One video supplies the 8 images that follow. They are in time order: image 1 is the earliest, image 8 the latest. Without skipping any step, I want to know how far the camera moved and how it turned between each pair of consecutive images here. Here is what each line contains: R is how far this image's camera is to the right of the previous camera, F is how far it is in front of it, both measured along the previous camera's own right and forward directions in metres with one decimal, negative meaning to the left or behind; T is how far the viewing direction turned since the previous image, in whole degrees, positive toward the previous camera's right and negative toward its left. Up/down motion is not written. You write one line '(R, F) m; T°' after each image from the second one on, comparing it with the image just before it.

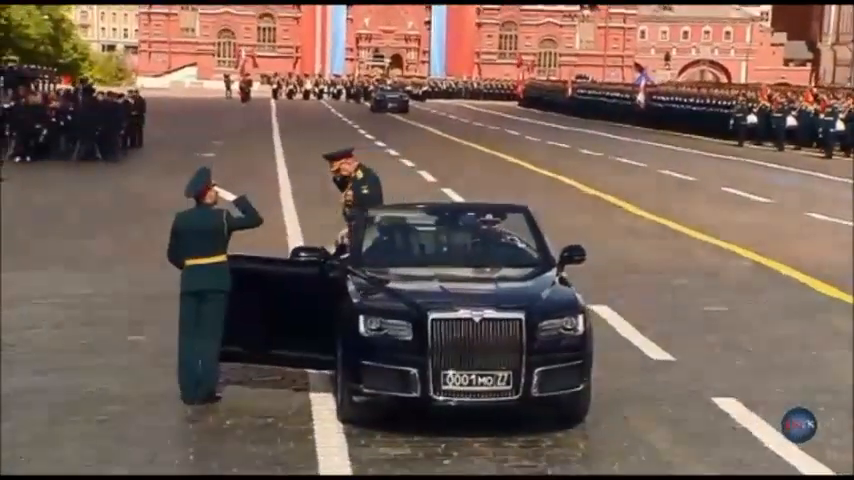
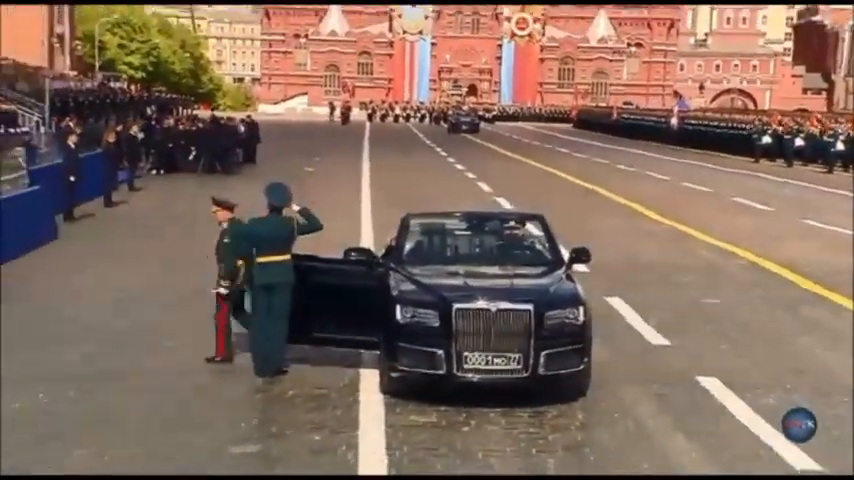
(+3.0, -2.5) m; -13°
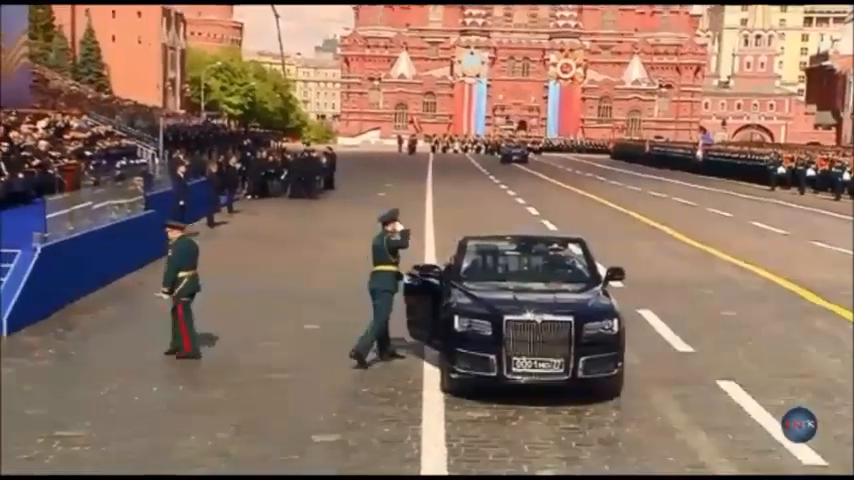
(-0.4, -2.9) m; -4°
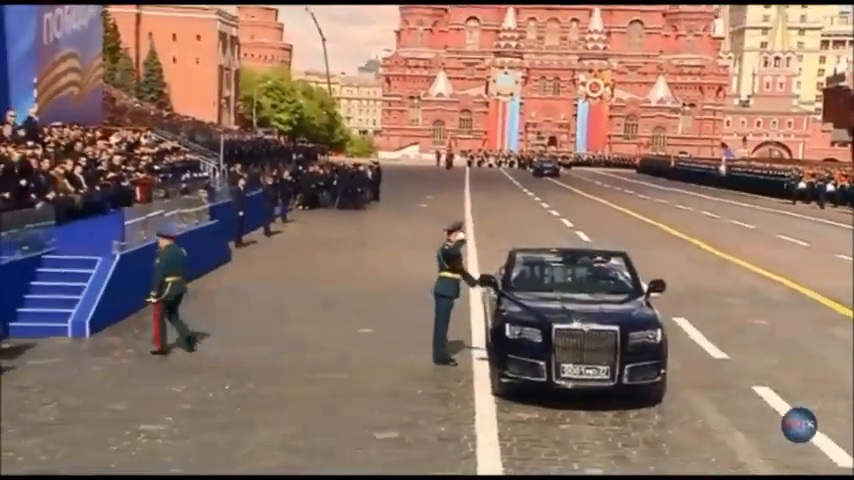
(-1.0, -1.5) m; -1°
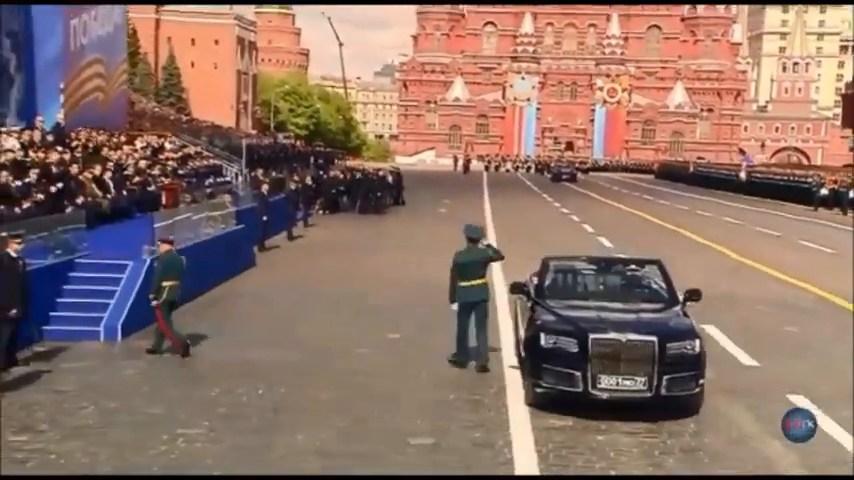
(-0.5, 0.0) m; -1°
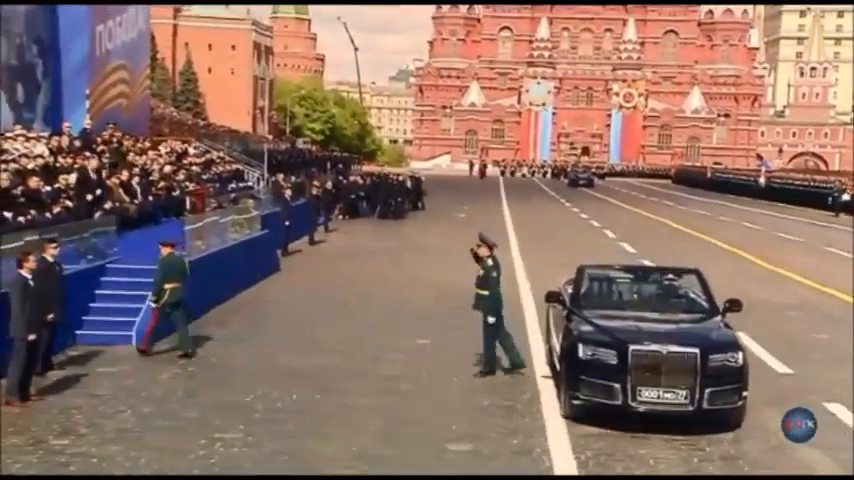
(-0.5, 0.0) m; 0°
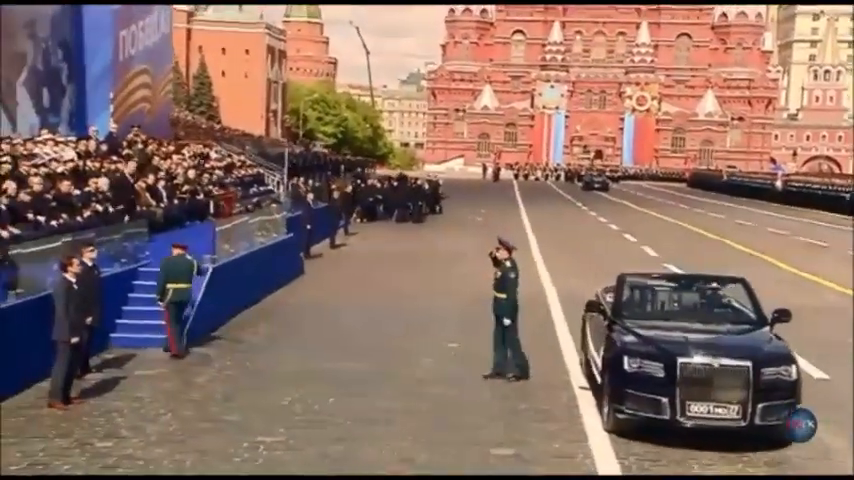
(-0.6, 0.0) m; 0°
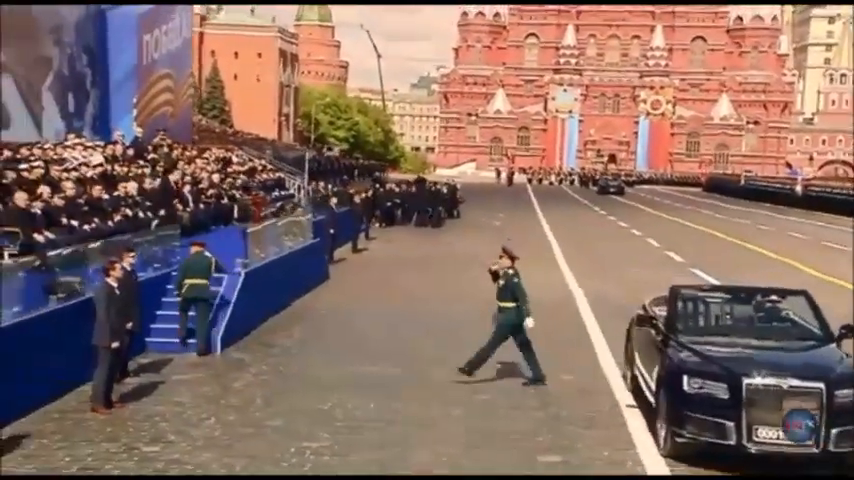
(-0.8, +0.1) m; 0°
